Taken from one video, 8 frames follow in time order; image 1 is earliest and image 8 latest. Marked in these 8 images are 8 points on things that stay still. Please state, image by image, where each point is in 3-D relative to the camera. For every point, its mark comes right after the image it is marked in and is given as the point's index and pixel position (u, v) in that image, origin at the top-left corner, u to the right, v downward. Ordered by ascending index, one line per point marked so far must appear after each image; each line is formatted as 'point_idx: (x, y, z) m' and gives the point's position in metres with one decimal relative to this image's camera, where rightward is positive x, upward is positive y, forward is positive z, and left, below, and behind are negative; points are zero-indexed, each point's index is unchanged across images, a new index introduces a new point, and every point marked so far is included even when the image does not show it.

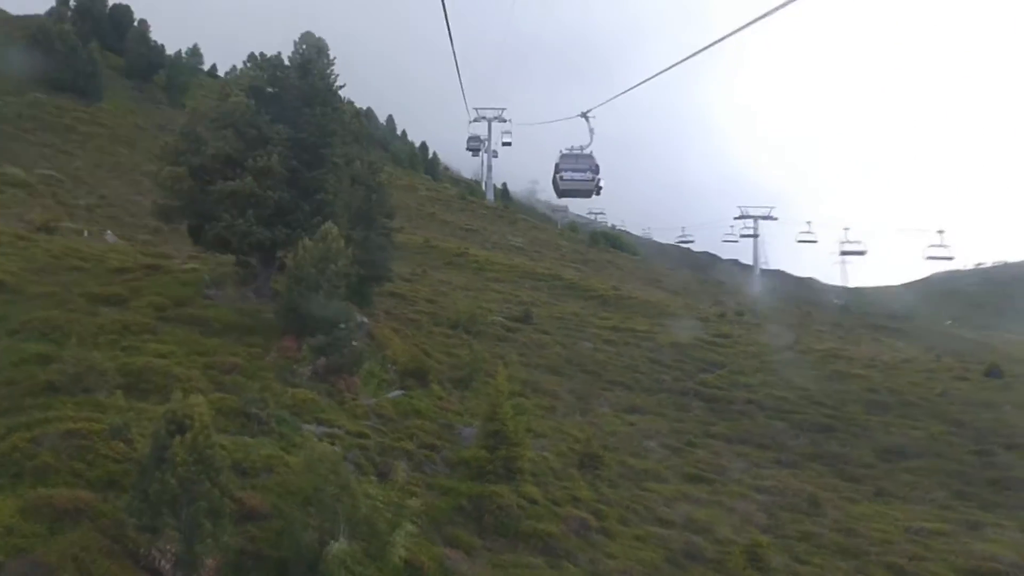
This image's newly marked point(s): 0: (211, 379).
0: (-7.5, -2.3, +20.0) m
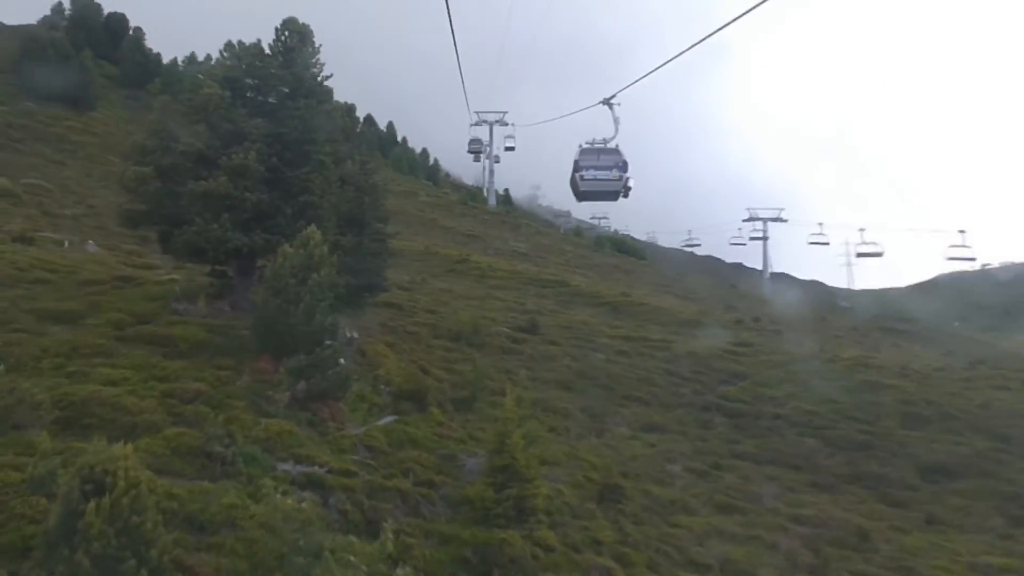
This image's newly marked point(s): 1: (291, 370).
0: (-7.3, -2.6, +17.0) m
1: (-5.3, -2.0, +19.3) m
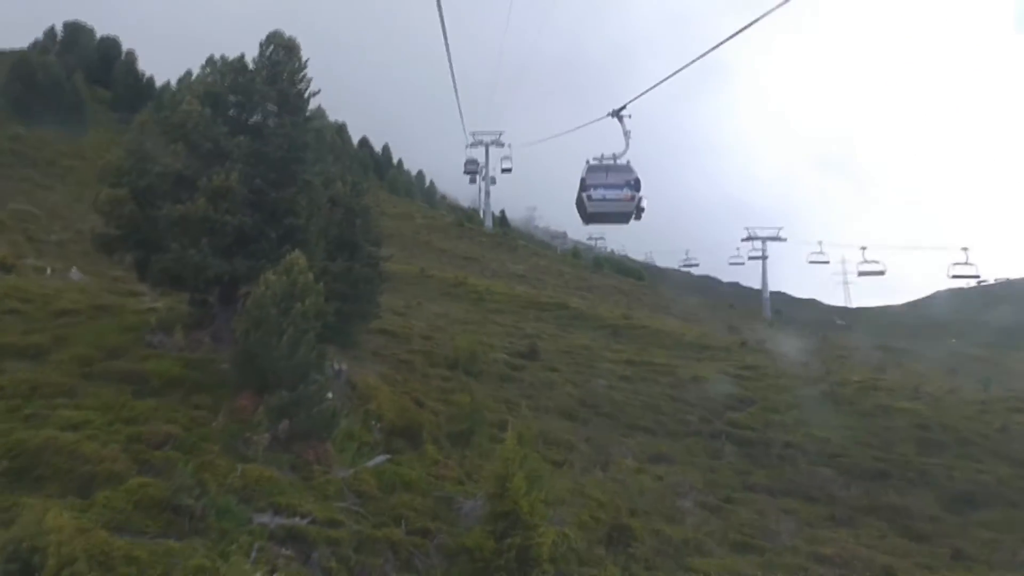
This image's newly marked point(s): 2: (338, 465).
0: (-7.2, -3.2, +15.4) m
1: (-5.3, -2.7, +17.7) m
2: (-4.0, -4.1, +18.5) m
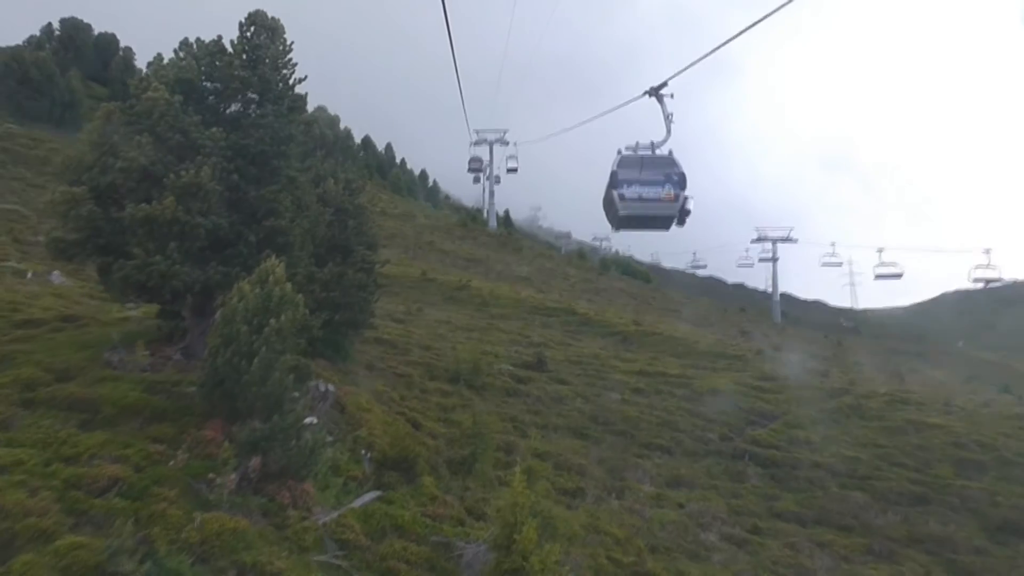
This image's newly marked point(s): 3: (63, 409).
0: (-7.1, -3.5, +12.9) m
1: (-5.1, -3.0, +15.2) m
2: (-3.8, -4.3, +16.0) m
3: (-9.0, -2.4, +16.2) m
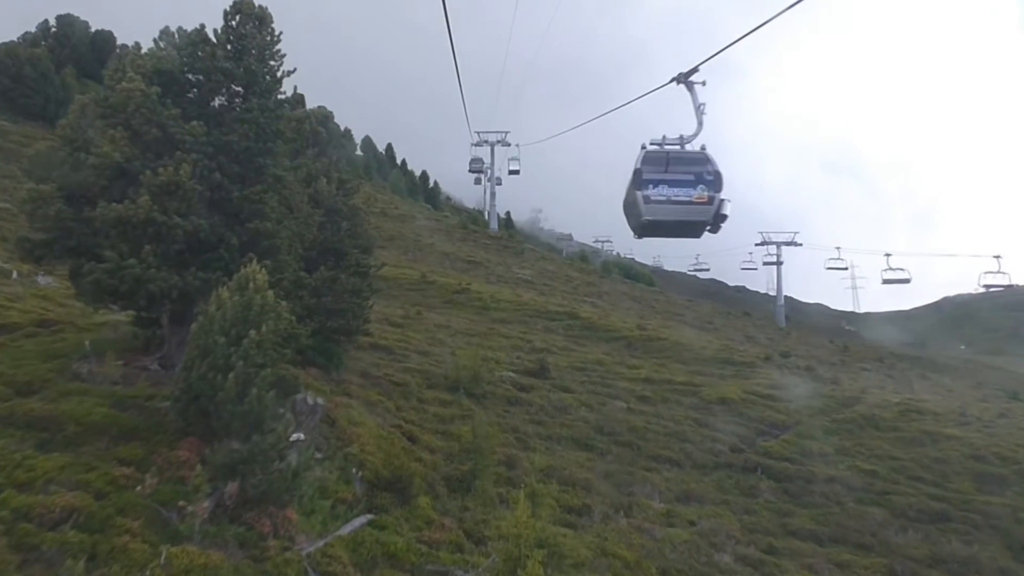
0: (-7.0, -3.6, +11.5) m
1: (-5.0, -3.1, +13.8) m
2: (-3.8, -4.5, +14.5) m
3: (-9.0, -2.5, +14.8) m
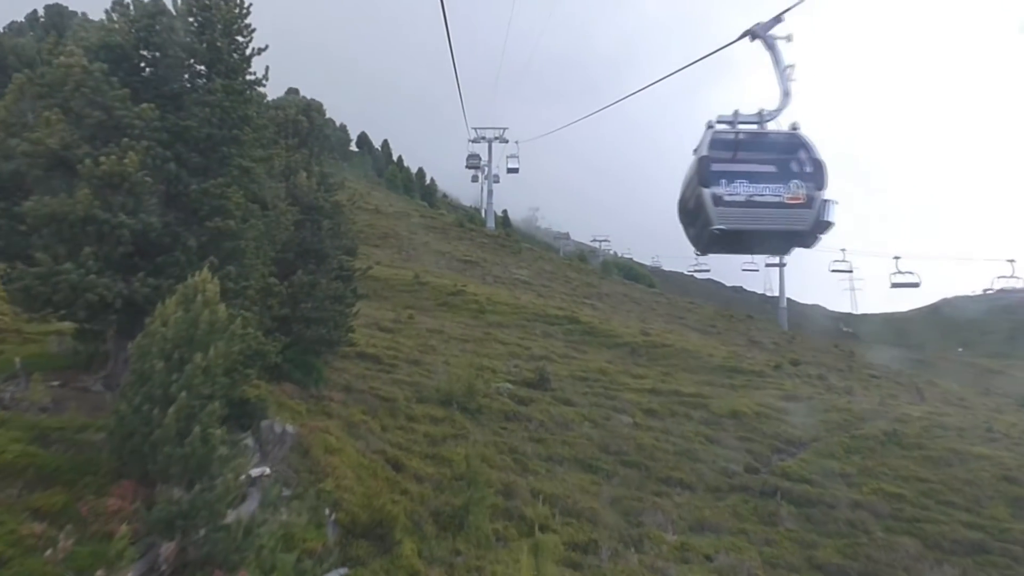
0: (-7.0, -3.8, +8.9) m
1: (-5.0, -3.3, +11.2) m
2: (-3.8, -4.7, +11.9) m
3: (-9.0, -2.7, +12.2) m
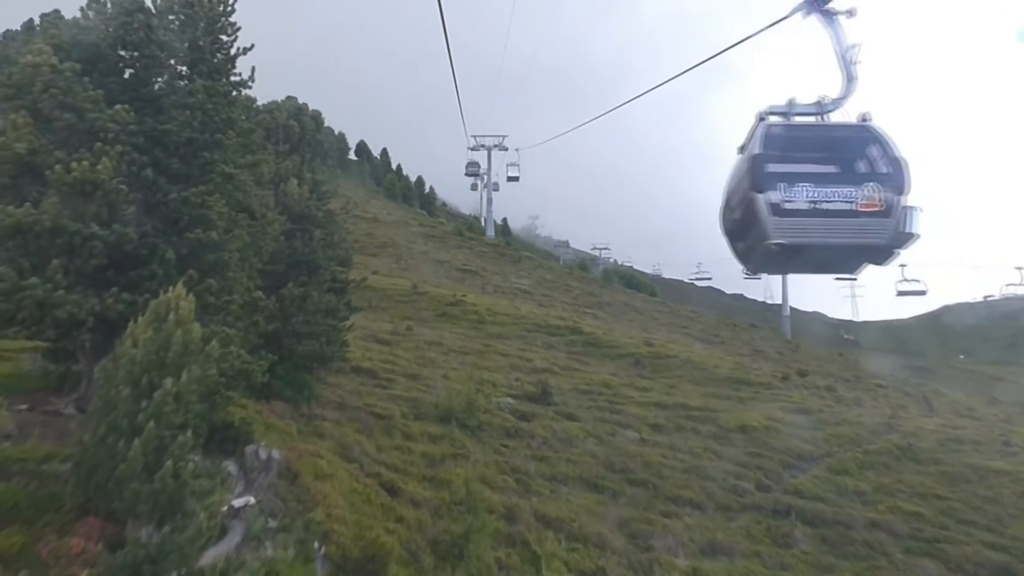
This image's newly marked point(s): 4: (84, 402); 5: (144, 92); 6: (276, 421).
0: (-6.9, -4.0, +7.7) m
1: (-5.0, -3.5, +10.0) m
2: (-3.7, -4.9, +10.8) m
3: (-8.9, -3.0, +11.0) m
4: (-8.0, -2.1, +14.9) m
5: (-7.3, +3.9, +16.1) m
6: (-5.7, -3.2, +19.4) m
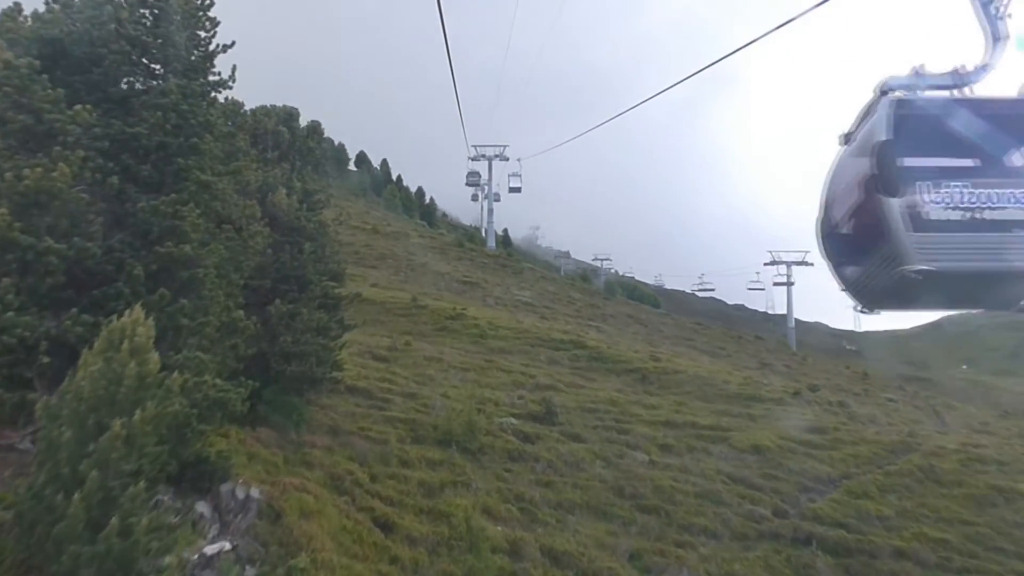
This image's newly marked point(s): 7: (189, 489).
0: (-6.9, -4.3, +6.1) m
1: (-4.9, -3.8, +8.5) m
2: (-3.6, -5.2, +9.2) m
3: (-8.8, -3.3, +9.5) m
4: (-7.9, -2.5, +13.4) m
5: (-7.3, +3.6, +14.7) m
6: (-5.6, -3.6, +17.9) m
7: (-5.6, -3.5, +13.9) m
